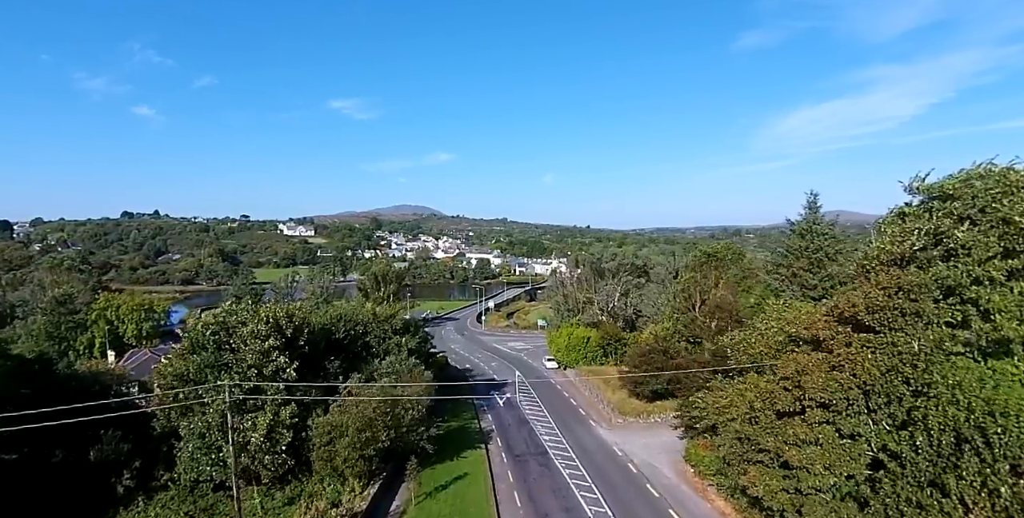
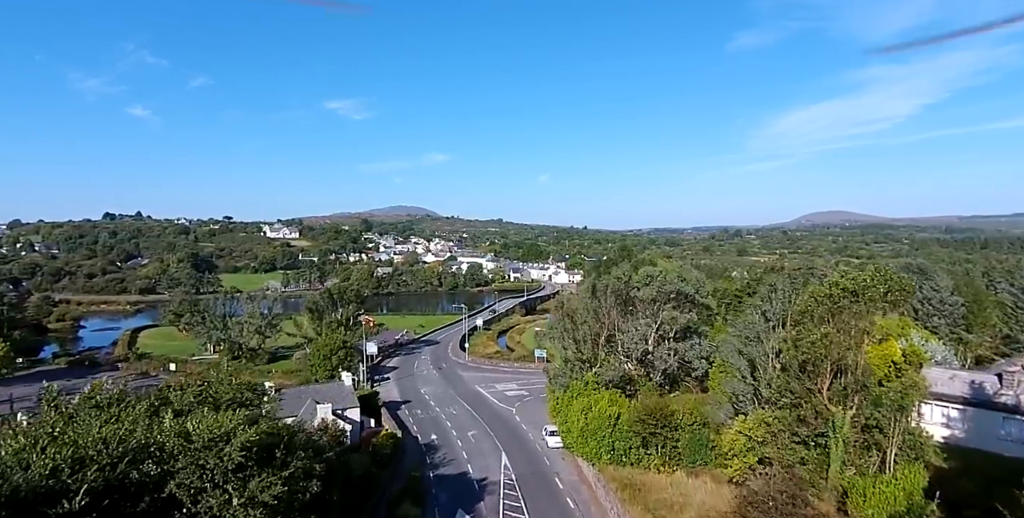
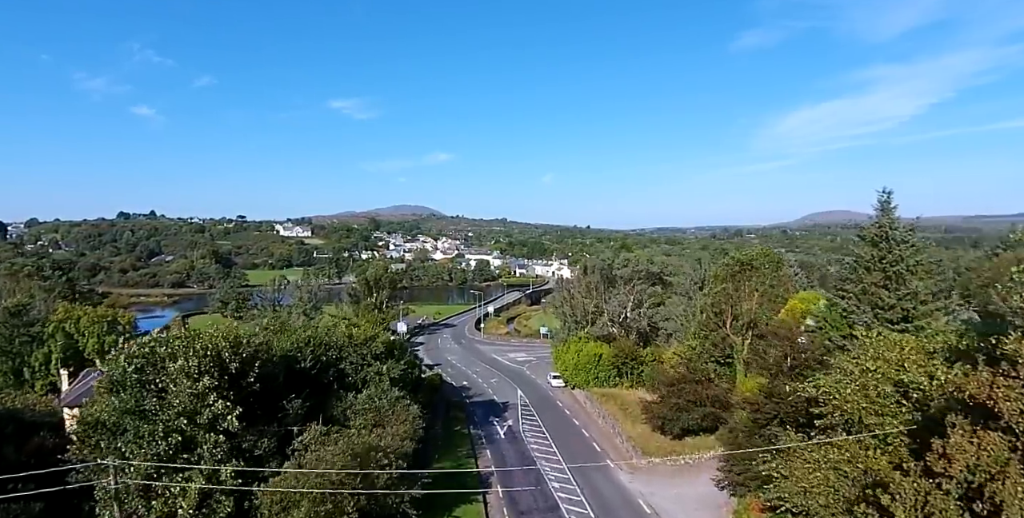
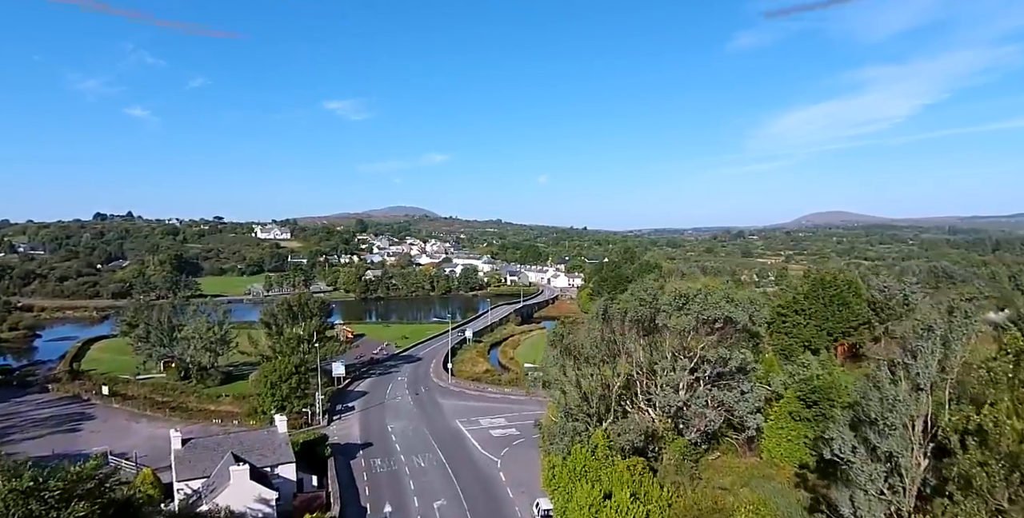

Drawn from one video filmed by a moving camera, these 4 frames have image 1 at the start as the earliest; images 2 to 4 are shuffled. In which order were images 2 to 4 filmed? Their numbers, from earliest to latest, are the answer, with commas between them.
3, 2, 4
